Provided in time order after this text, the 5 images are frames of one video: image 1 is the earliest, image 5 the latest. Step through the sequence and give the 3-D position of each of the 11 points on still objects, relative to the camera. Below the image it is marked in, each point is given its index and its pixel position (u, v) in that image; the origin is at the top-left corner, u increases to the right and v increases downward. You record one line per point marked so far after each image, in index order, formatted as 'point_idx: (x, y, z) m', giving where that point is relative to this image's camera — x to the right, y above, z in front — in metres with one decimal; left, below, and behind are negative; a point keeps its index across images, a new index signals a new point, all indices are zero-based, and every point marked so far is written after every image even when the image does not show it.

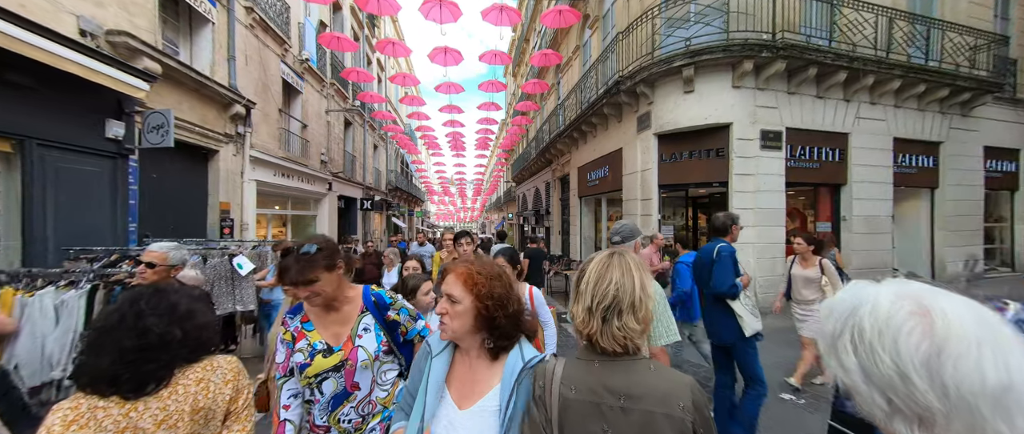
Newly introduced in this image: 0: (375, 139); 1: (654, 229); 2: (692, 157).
0: (-8.0, +4.5, +20.0) m
1: (+3.1, -0.3, +7.6) m
2: (+3.8, +1.2, +7.2) m
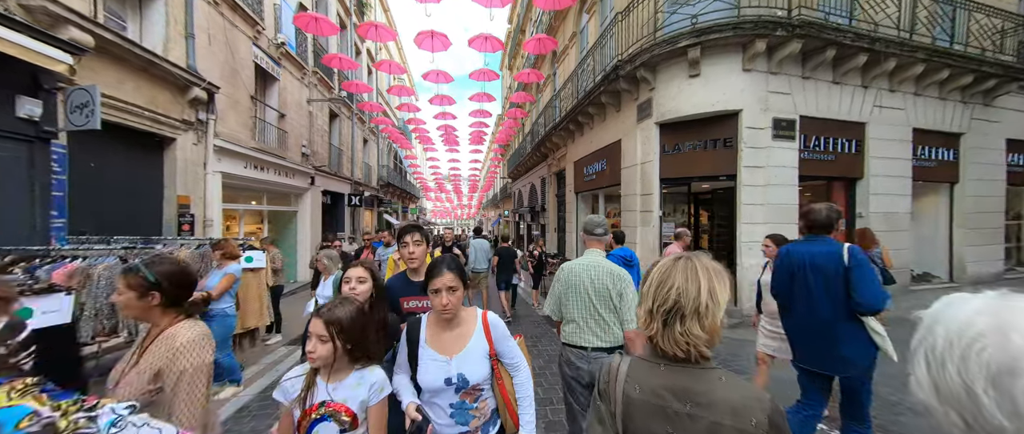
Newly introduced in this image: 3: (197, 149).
0: (-8.3, +4.7, +19.3) m
1: (+2.9, -0.2, +7.0) m
2: (+3.6, +1.3, +6.6) m
3: (-6.3, +1.3, +6.8) m
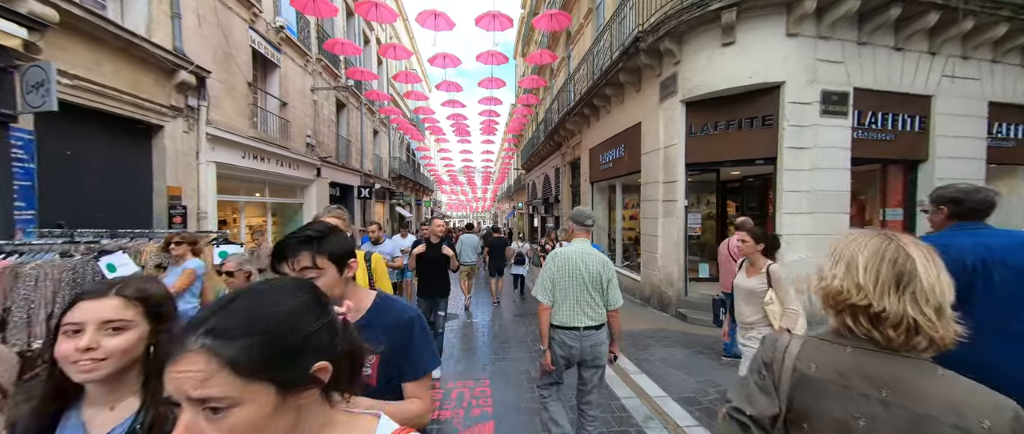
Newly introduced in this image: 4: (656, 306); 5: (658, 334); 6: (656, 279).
0: (-7.6, +5.1, +19.0) m
1: (+3.1, 0.0, +6.3) m
2: (+3.7, +1.5, +5.8) m
3: (-6.1, +1.5, +6.5) m
4: (+2.9, -1.8, +6.8) m
5: (+2.3, -1.9, +5.5) m
6: (+2.9, -1.2, +6.8) m
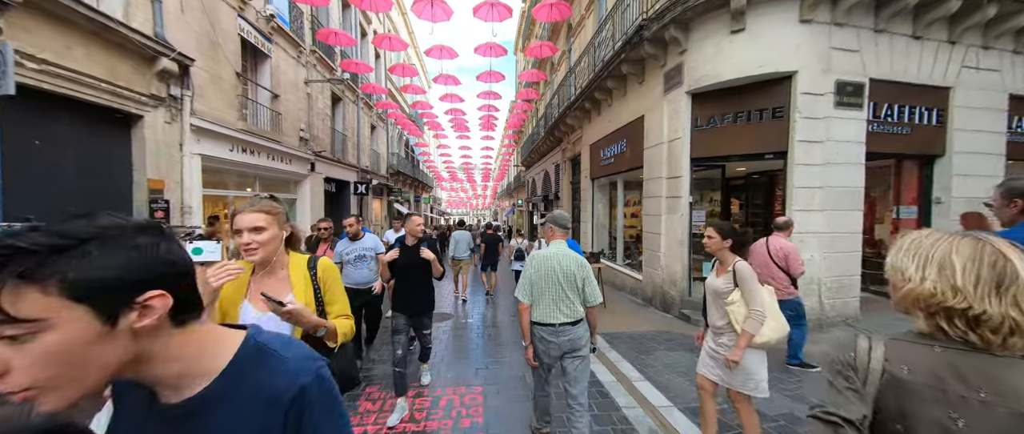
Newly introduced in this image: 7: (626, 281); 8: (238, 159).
0: (-7.6, +5.3, +18.7) m
1: (+3.0, 0.0, +6.0) m
2: (+3.6, +1.5, +5.5) m
3: (-6.2, +1.6, +6.2) m
4: (+2.8, -1.7, +6.6) m
5: (+2.3, -1.8, +5.2) m
6: (+2.8, -1.2, +6.6) m
7: (+2.7, -1.5, +8.2) m
8: (-6.4, +1.4, +8.0) m
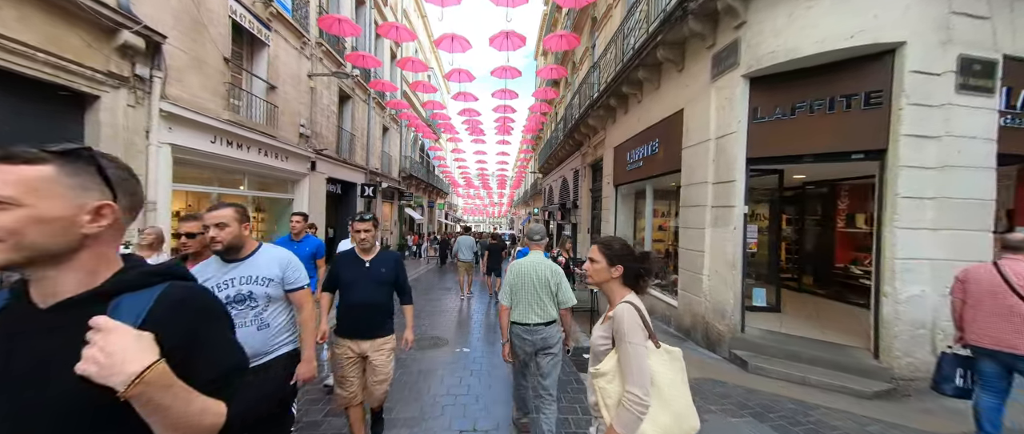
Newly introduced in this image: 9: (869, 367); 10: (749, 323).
0: (-6.7, +5.1, +18.0) m
1: (+3.1, -0.2, +4.8) m
2: (+3.8, +1.3, +4.3) m
3: (-6.0, +1.7, +5.5) m
4: (+2.9, -1.9, +5.3) m
5: (+2.3, -2.0, +4.0) m
6: (+2.9, -1.4, +5.3) m
7: (+2.9, -1.8, +7.0) m
8: (-6.1, +1.4, +7.3) m
9: (+4.1, -1.7, +3.9) m
10: (+3.6, -1.6, +5.2) m
